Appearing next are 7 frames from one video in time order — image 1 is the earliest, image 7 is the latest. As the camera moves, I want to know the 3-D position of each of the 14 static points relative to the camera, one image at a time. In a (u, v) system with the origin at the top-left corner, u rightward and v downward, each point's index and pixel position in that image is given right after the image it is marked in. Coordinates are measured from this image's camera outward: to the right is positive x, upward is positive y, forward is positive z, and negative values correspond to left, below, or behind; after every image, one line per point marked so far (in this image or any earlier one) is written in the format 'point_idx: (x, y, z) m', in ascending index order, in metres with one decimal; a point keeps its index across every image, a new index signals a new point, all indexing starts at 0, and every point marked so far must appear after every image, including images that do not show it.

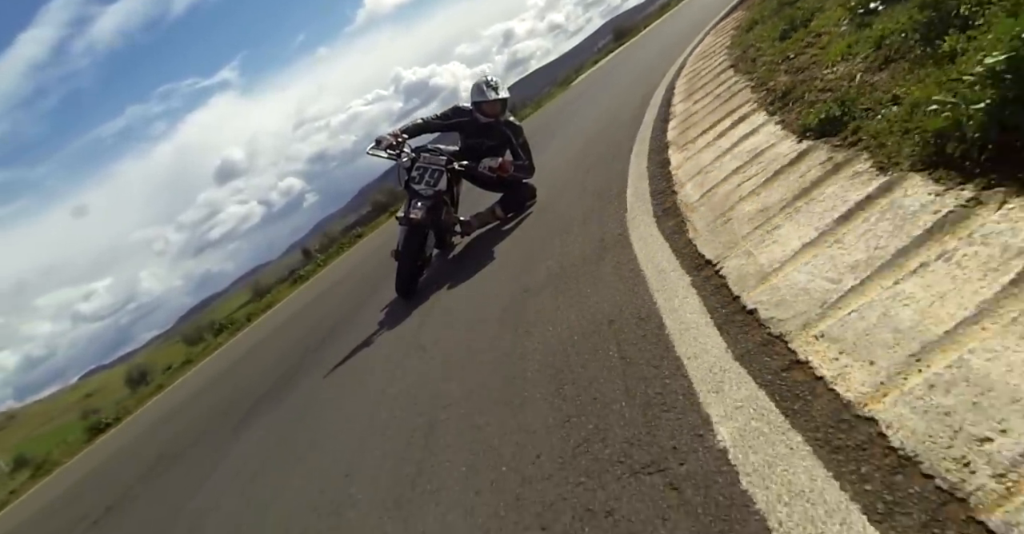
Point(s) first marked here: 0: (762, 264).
0: (+1.4, 0.0, +3.6) m
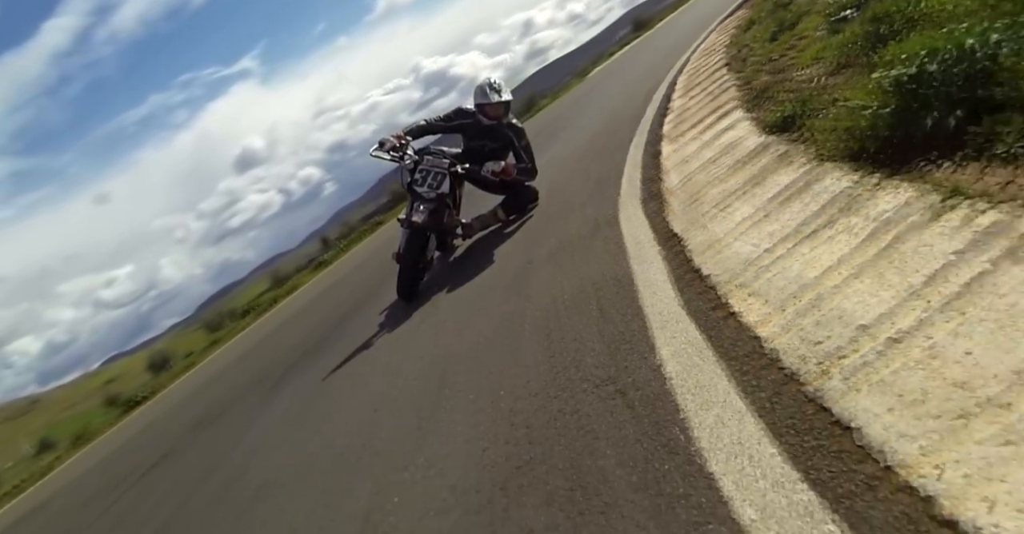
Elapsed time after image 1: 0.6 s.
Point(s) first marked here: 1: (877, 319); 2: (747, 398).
0: (+1.4, +0.2, +4.4) m
1: (+1.6, -0.2, +2.6) m
2: (+1.1, -0.6, +2.8) m
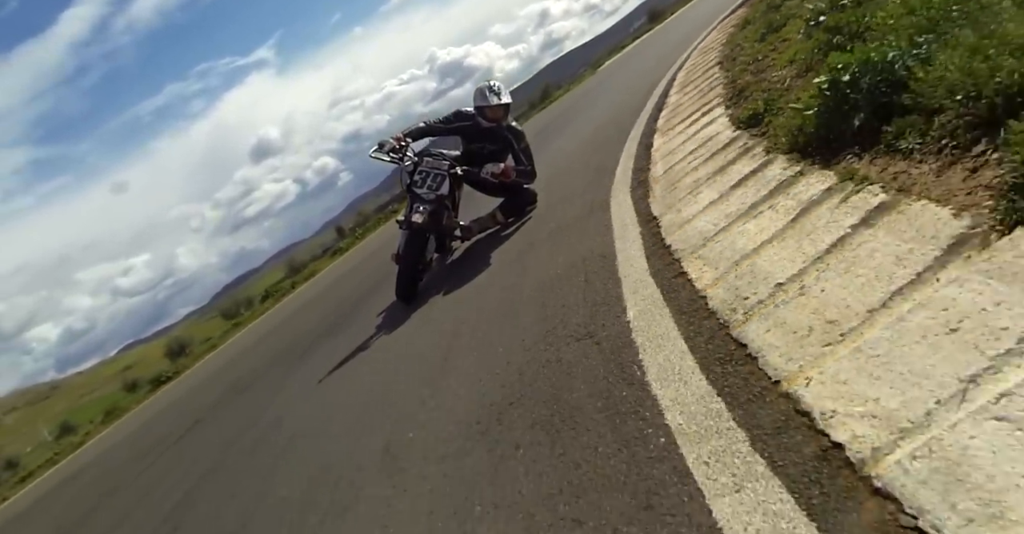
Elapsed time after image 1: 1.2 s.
0: (+1.4, +0.4, +5.1) m
1: (+1.5, -0.1, +3.3) m
2: (+1.0, -0.4, +3.5) m
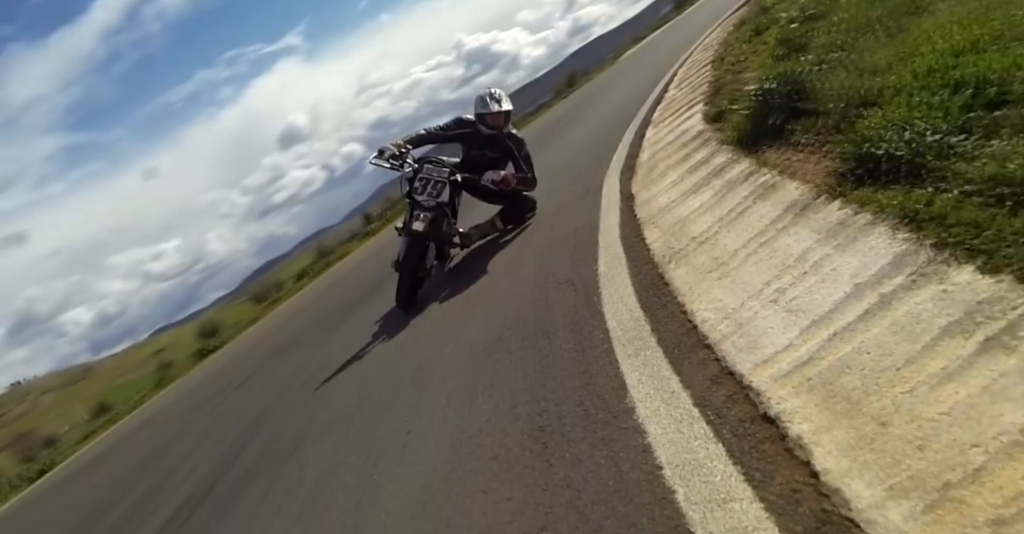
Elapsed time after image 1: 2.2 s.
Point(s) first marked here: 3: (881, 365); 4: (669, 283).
0: (+1.5, +0.8, +6.5) m
1: (+1.5, +0.3, +4.7) m
2: (+1.0, -0.1, +5.0) m
3: (+1.5, -0.4, +2.5) m
4: (+1.1, -0.1, +4.4) m
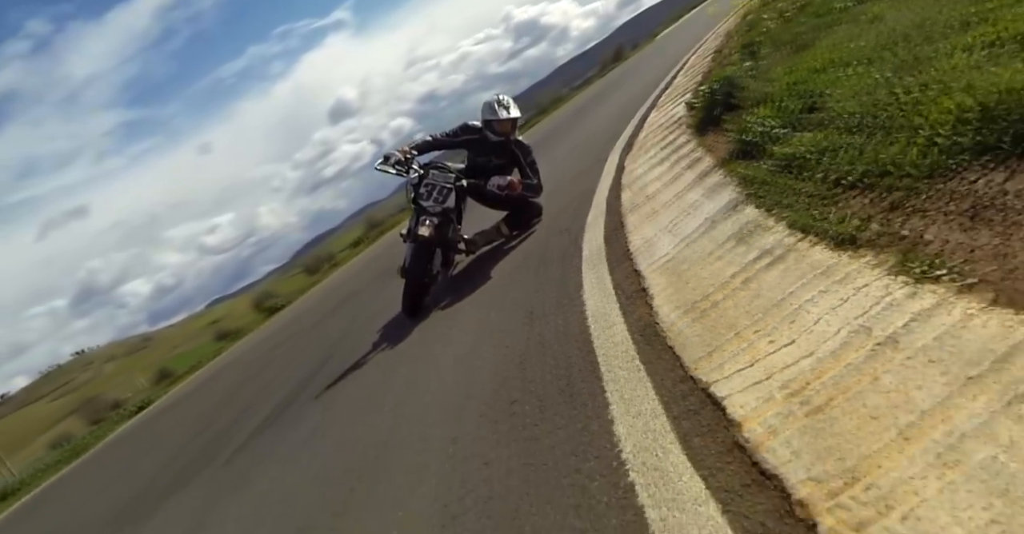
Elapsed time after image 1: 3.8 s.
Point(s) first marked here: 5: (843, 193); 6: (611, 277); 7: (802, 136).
0: (+1.7, +1.4, +8.6) m
1: (+1.6, +0.8, +6.8) m
2: (+1.1, +0.5, +7.1) m
3: (+1.4, +0.1, +4.6) m
4: (+1.2, +0.4, +6.5) m
5: (+2.1, +0.5, +3.9) m
6: (+0.9, -0.1, +5.5) m
7: (+2.3, +1.0, +4.9) m
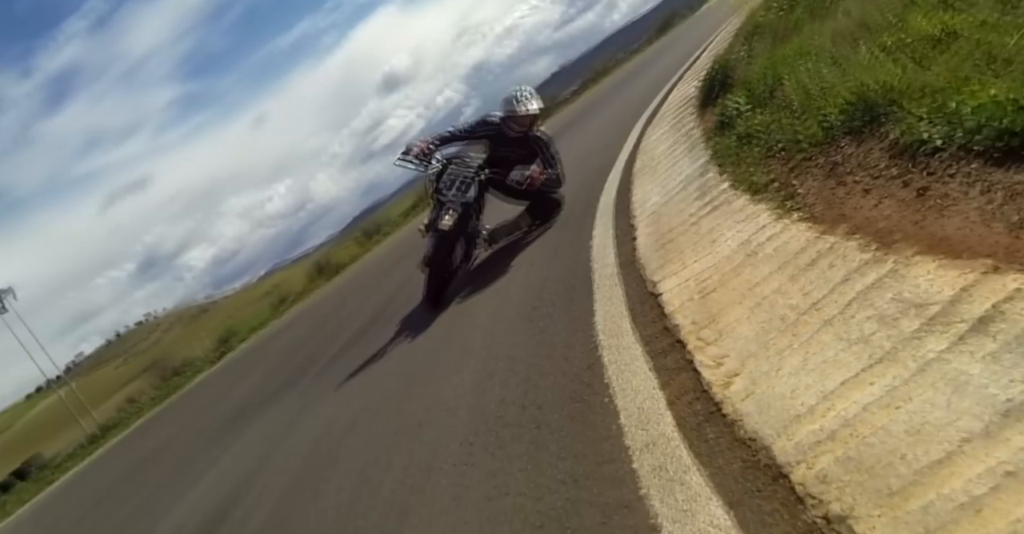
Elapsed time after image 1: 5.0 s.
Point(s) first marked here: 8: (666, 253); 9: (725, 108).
0: (+2.3, +2.1, +10.0) m
1: (+2.0, +1.5, +8.3) m
2: (+1.5, +1.2, +8.6) m
3: (+1.6, +0.6, +6.2) m
4: (+1.6, +1.1, +8.1) m
5: (+2.3, +1.0, +5.4) m
6: (+1.2, +0.5, +7.1) m
7: (+2.6, +1.6, +6.3) m
8: (+1.3, +0.1, +5.3) m
9: (+2.5, +1.9, +7.1) m
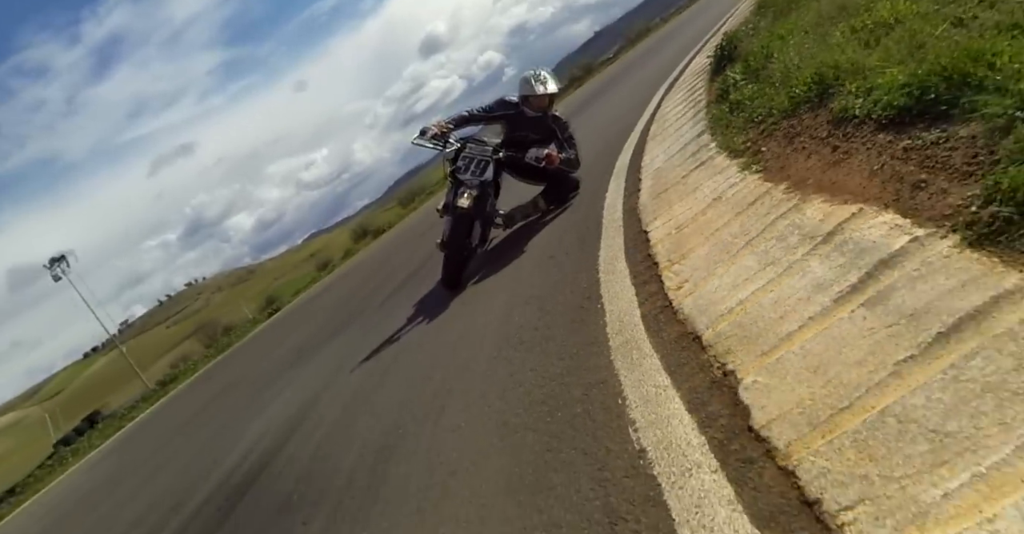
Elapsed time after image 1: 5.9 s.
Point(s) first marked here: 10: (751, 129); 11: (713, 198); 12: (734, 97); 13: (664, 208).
0: (+2.8, +2.9, +10.9) m
1: (+2.4, +2.1, +9.2) m
2: (+1.9, +1.8, +9.6) m
3: (+1.9, +1.2, +7.2) m
4: (+2.0, +1.7, +9.0) m
5: (+2.5, +1.5, +6.3) m
6: (+1.5, +1.1, +8.1) m
7: (+2.8, +2.1, +7.2) m
8: (+1.5, +0.6, +6.4) m
9: (+2.8, +2.4, +8.0) m
10: (+2.5, +1.4, +6.3) m
11: (+1.8, +0.6, +5.5) m
12: (+2.7, +2.0, +7.3) m
13: (+1.5, +0.6, +6.2) m
